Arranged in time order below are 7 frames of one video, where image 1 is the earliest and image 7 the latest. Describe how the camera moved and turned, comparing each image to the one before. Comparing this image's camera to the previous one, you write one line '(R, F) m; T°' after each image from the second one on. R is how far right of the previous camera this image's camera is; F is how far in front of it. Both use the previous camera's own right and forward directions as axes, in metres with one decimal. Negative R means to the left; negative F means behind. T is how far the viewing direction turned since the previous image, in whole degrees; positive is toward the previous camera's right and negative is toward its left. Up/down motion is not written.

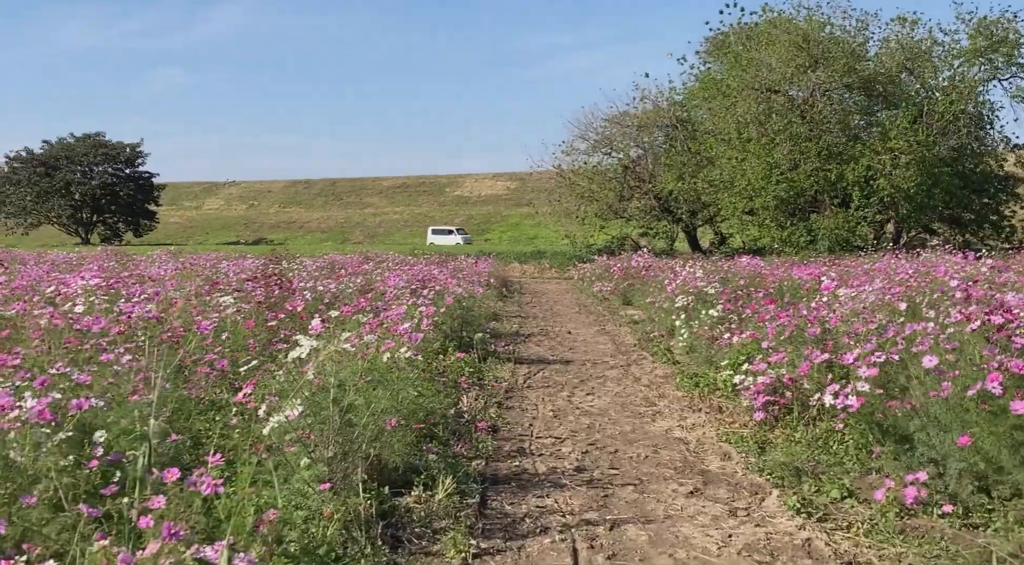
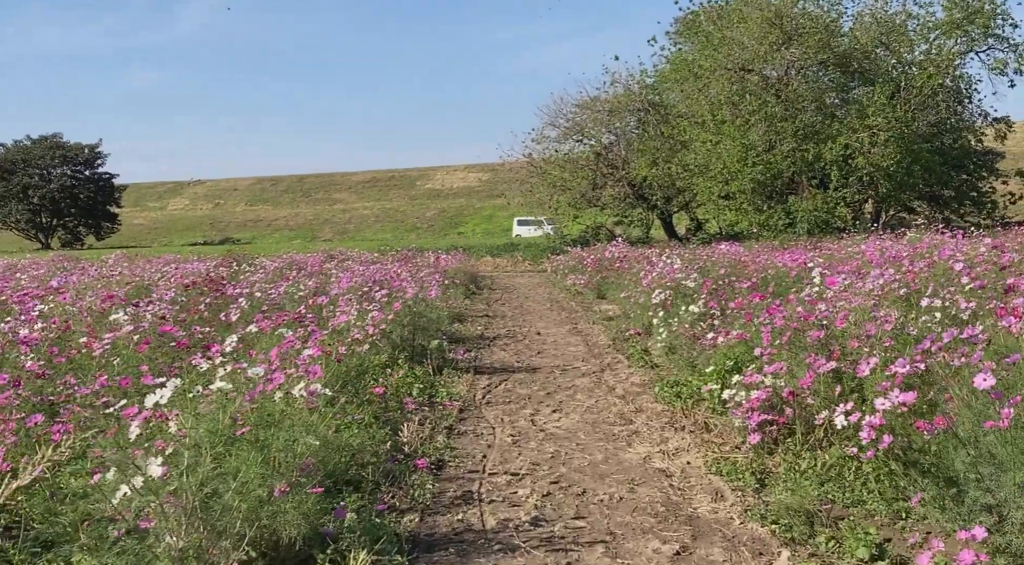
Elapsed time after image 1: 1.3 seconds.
(+0.2, +1.1) m; +1°
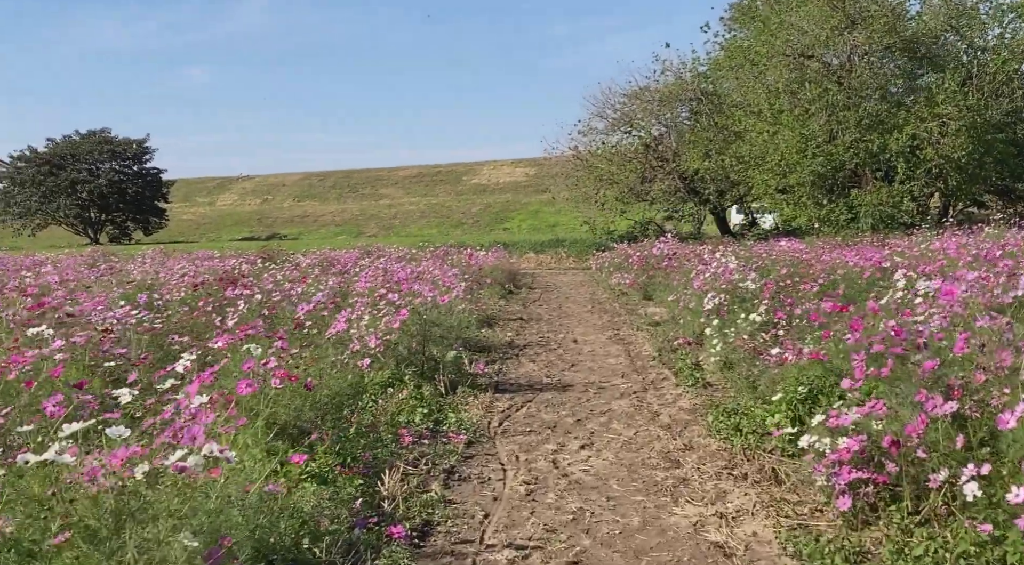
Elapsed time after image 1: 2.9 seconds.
(+0.2, +1.4) m; -3°
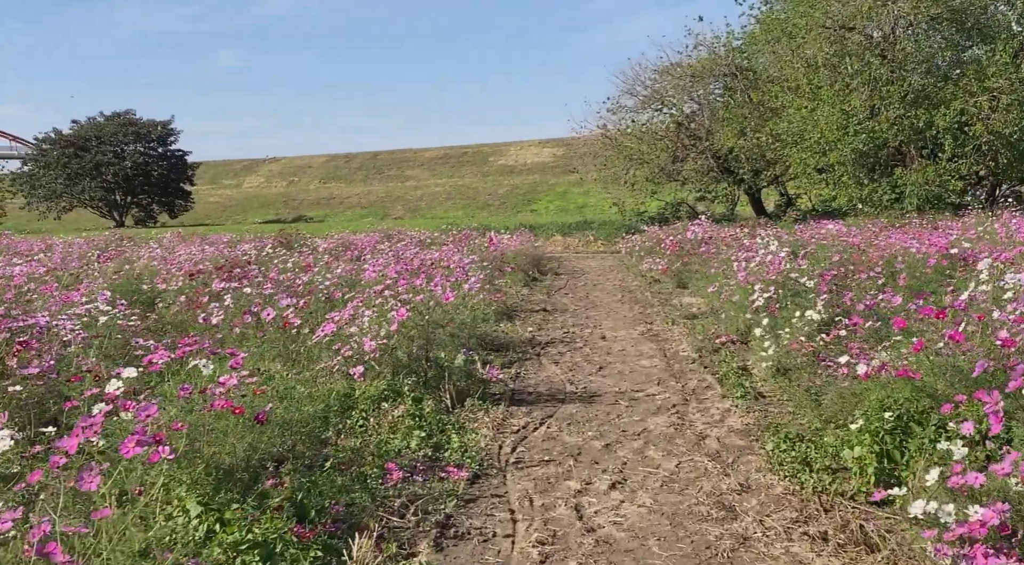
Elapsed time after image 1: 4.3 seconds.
(+0.1, +1.1) m; -2°
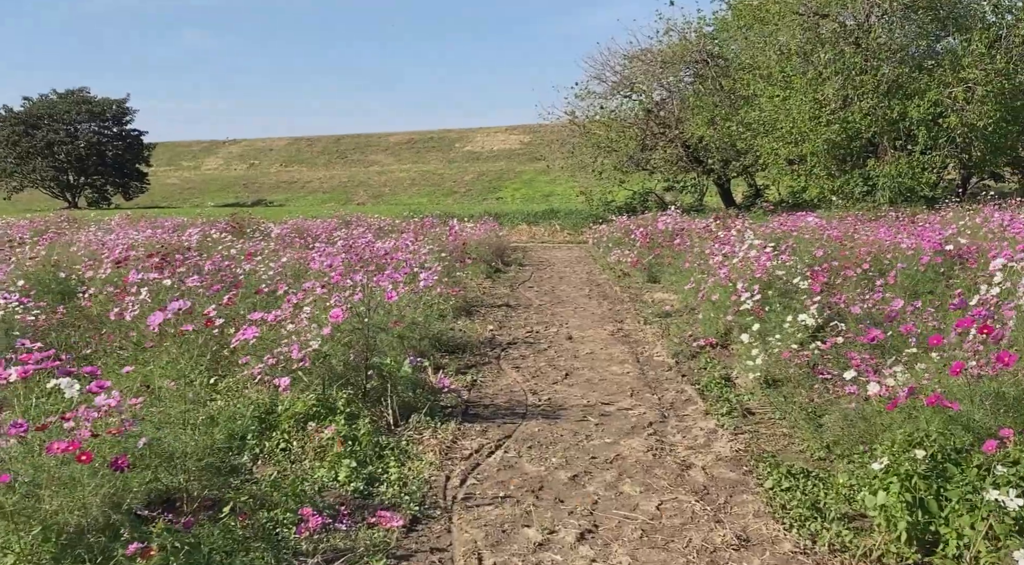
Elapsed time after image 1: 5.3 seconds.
(+0.1, +0.9) m; +2°
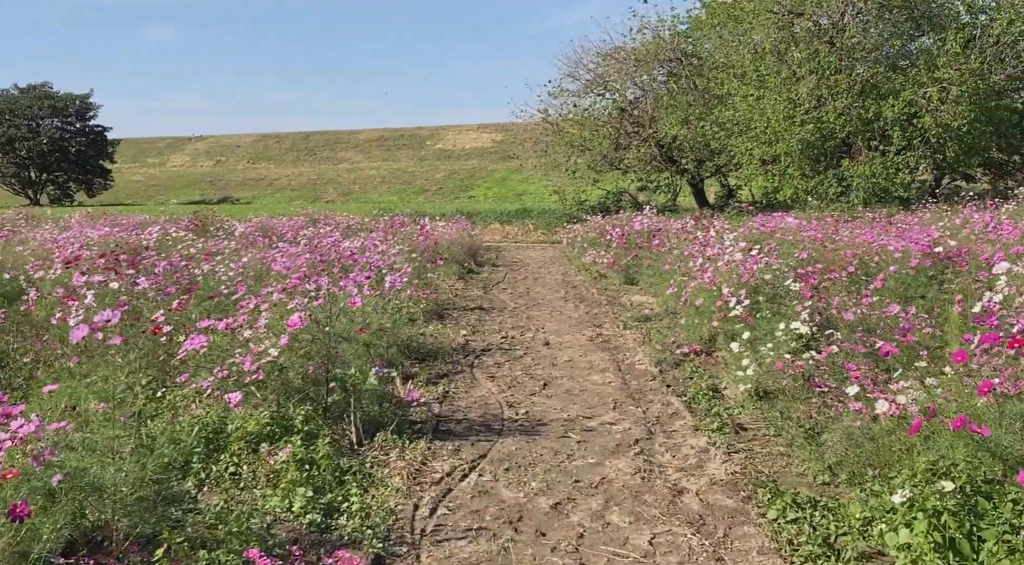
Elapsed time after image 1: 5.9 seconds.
(0.0, +0.5) m; +2°
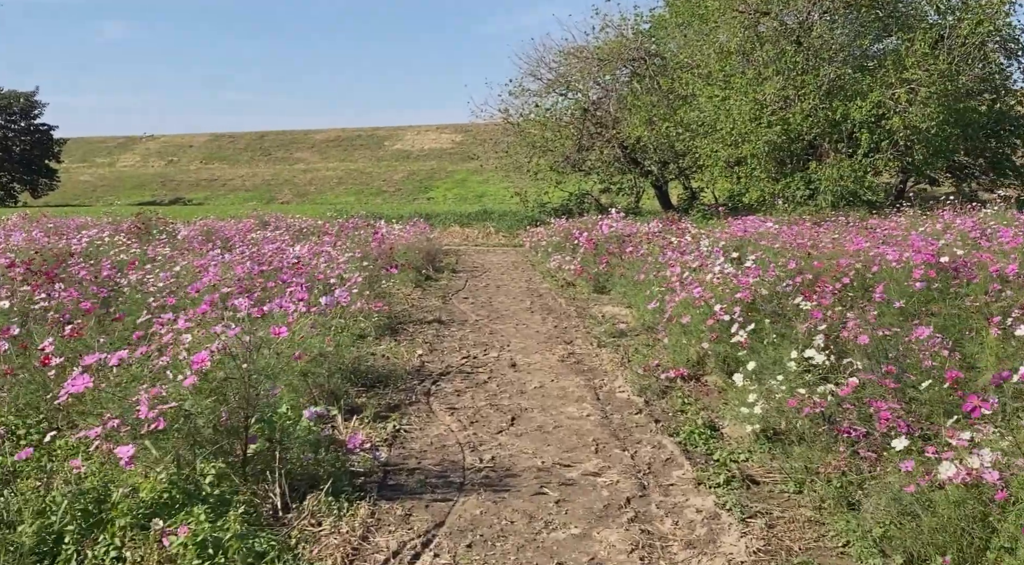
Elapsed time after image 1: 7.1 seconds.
(0.0, +1.0) m; +2°
